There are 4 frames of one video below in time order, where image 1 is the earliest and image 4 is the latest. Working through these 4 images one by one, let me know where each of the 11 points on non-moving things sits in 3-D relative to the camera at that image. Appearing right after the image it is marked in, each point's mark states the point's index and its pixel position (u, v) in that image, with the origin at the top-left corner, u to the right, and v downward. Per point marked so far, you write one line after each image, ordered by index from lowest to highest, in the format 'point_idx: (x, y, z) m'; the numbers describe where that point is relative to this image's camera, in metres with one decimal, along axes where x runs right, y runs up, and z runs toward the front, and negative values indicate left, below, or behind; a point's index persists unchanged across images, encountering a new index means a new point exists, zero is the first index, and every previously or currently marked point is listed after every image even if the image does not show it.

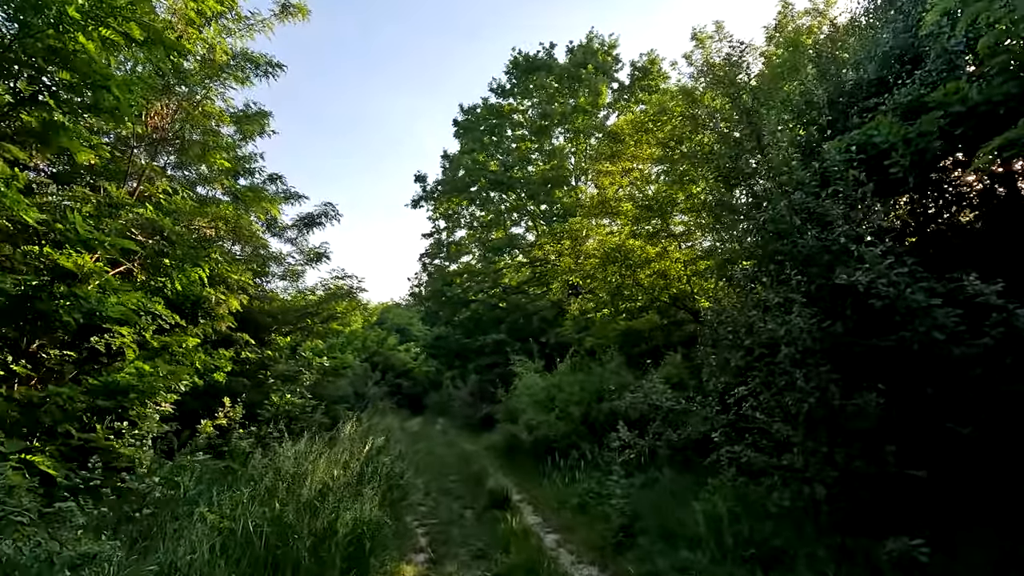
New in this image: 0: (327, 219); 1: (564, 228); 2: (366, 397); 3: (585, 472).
0: (-5.3, +2.0, +14.9) m
1: (+1.8, +2.0, +17.0) m
2: (-5.3, -4.0, +19.2) m
3: (+1.2, -3.0, +8.4) m
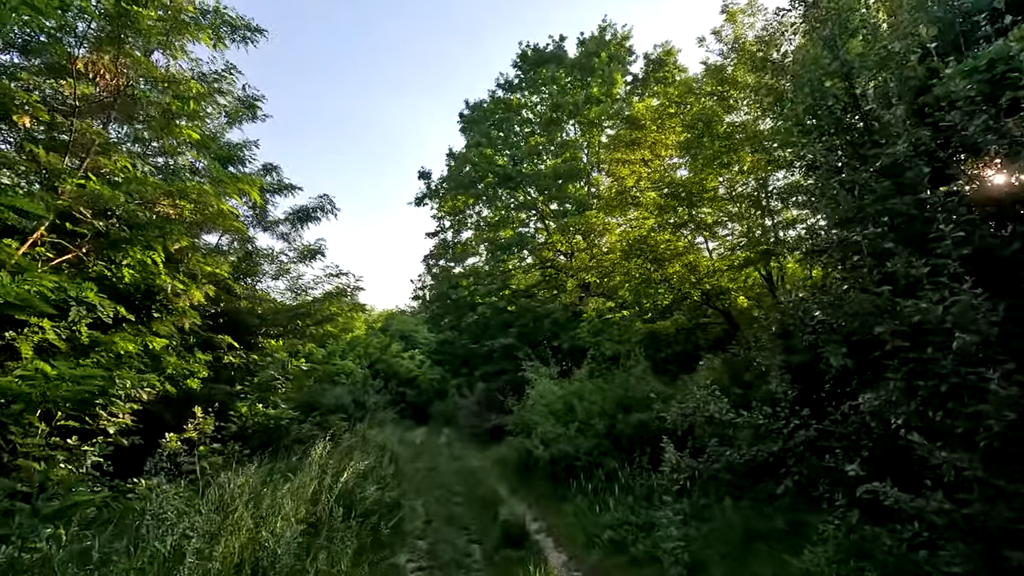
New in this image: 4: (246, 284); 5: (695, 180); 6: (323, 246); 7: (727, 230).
0: (-5.1, +2.0, +13.8) m
1: (+2.1, +2.0, +15.8) m
2: (-5.0, -4.0, +17.9) m
3: (+1.4, -2.8, +7.1) m
4: (-6.4, +0.1, +12.8) m
5: (+4.0, +2.4, +11.4) m
6: (-5.2, +1.2, +14.4) m
7: (+4.6, +1.2, +11.6) m
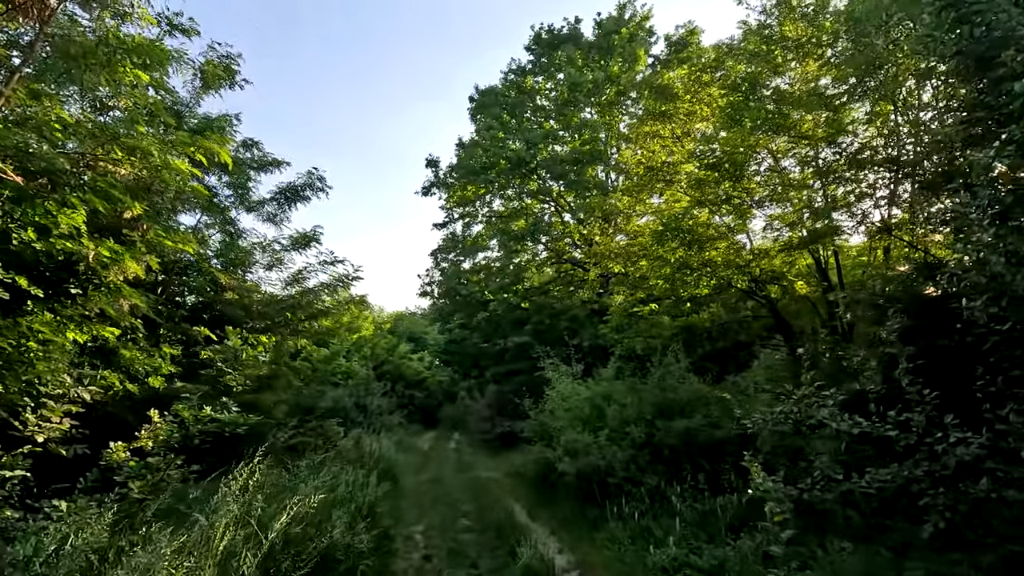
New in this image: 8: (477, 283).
0: (-4.7, +2.2, +12.5) m
1: (+2.5, +2.2, +14.3) m
2: (-4.5, -3.8, +16.6) m
3: (+1.6, -2.6, +5.6) m
4: (-6.1, +0.3, +11.5) m
5: (+4.3, +2.6, +9.9) m
6: (-4.8, +1.4, +13.1) m
7: (+4.9, +1.5, +10.1) m
8: (-1.4, +0.2, +19.6) m
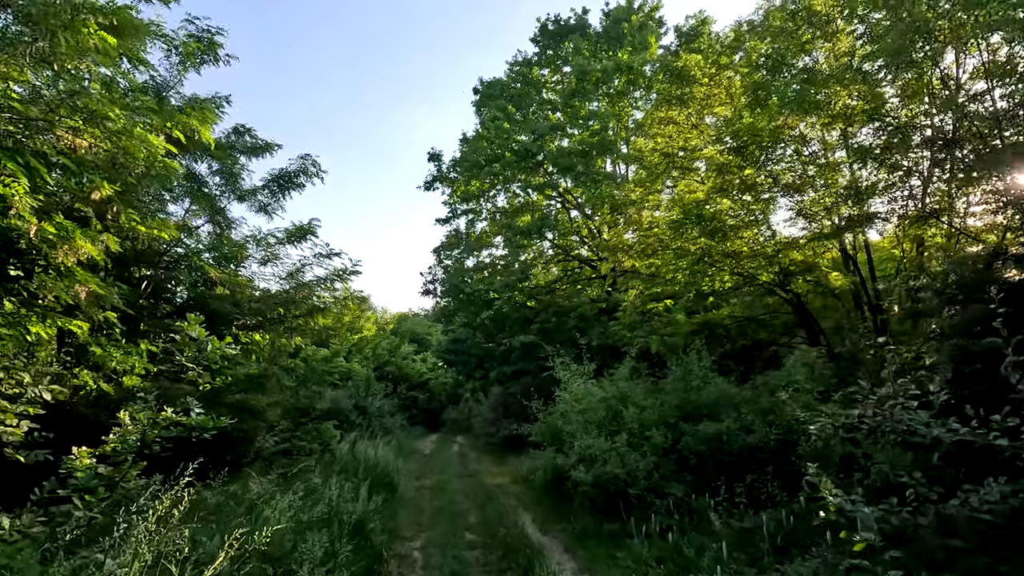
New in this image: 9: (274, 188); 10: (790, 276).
0: (-4.5, +2.4, +11.8) m
1: (+2.7, +2.3, +13.6) m
2: (-4.3, -3.7, +15.9) m
3: (+1.7, -2.4, +4.9) m
4: (-5.9, +0.4, +10.9) m
5: (+4.5, +2.8, +9.2) m
6: (-4.7, +1.5, +12.5) m
7: (+5.0, +1.6, +9.3) m
8: (-1.2, +0.3, +18.9) m
9: (-5.3, +2.2, +11.7) m
10: (+5.0, +0.2, +9.5) m
